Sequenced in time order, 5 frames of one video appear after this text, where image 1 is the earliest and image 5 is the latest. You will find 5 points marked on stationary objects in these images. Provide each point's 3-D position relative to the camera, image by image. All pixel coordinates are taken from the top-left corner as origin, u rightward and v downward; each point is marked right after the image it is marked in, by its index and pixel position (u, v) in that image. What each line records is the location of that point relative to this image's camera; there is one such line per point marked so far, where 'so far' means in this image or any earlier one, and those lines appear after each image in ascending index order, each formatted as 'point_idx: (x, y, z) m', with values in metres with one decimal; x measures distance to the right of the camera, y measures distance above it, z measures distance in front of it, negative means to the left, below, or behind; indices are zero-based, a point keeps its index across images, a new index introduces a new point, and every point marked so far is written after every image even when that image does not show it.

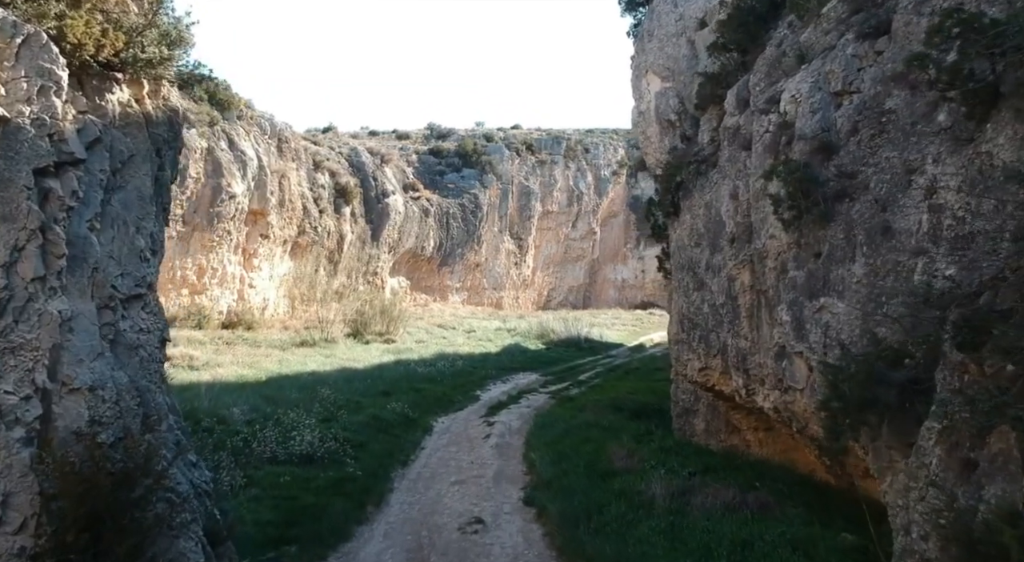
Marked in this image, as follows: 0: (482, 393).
0: (-0.7, -2.4, +16.8) m
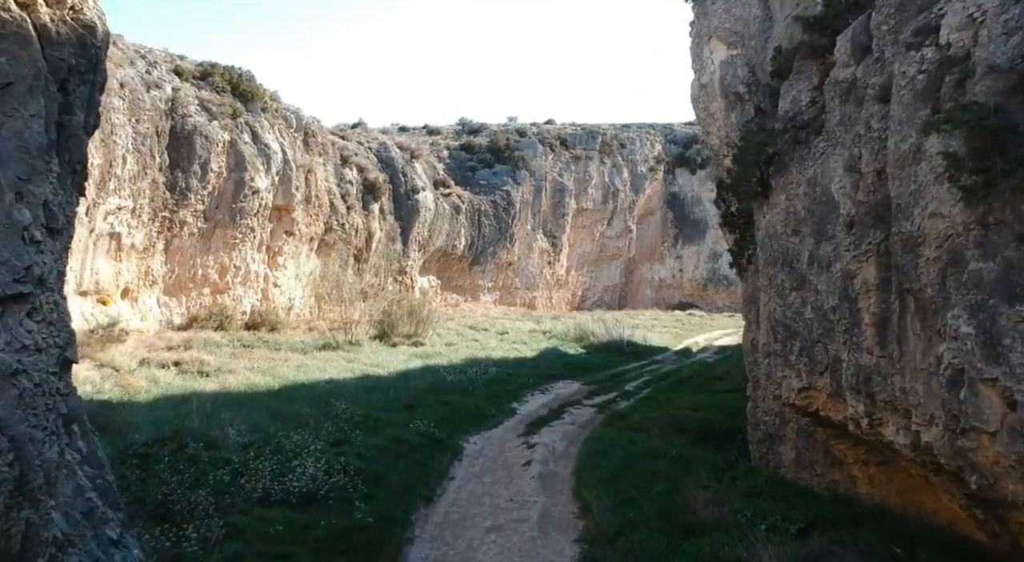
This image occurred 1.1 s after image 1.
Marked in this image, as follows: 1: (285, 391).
0: (+0.1, -2.4, +14.9) m
1: (-4.4, -2.1, +14.8) m
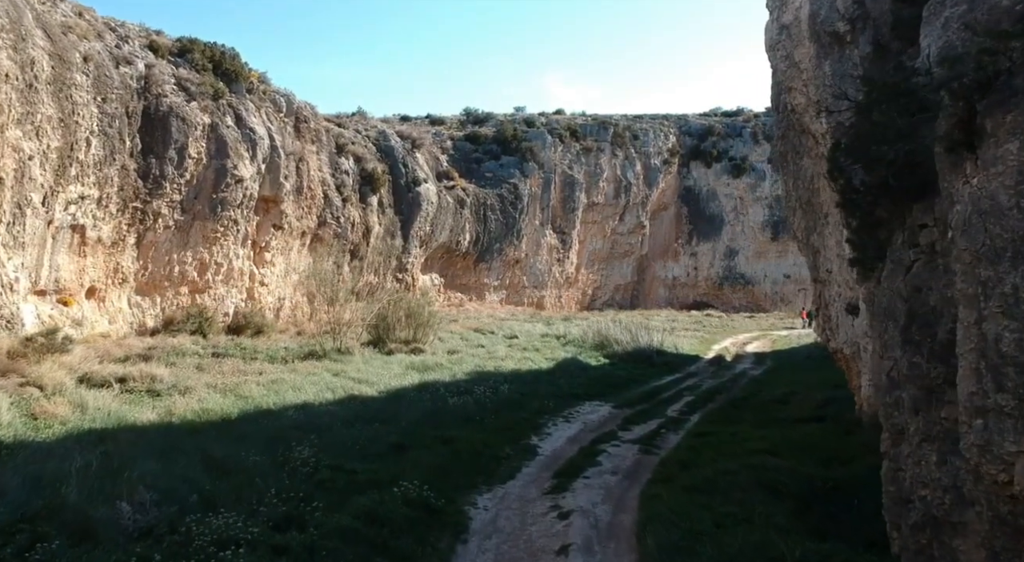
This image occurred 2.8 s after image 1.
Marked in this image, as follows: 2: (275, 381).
0: (+0.4, -2.4, +11.7) m
1: (-4.1, -2.1, +11.6) m
2: (-5.2, -2.2, +16.9) m
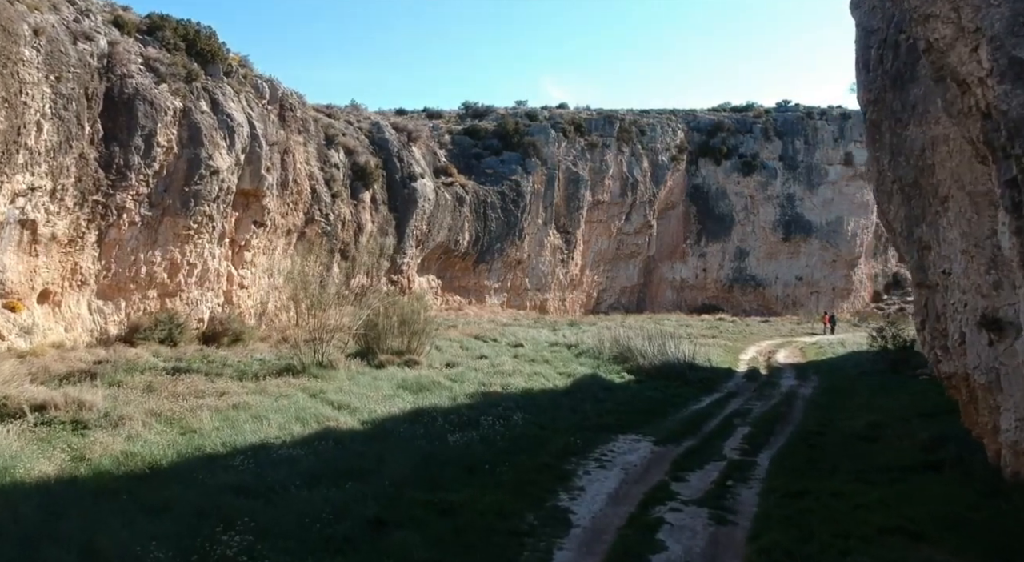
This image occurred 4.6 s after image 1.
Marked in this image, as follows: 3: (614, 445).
0: (+0.6, -2.5, +8.6) m
1: (-3.8, -2.2, +8.6) m
2: (-4.9, -2.2, +13.9) m
3: (+1.5, -2.5, +11.6) m
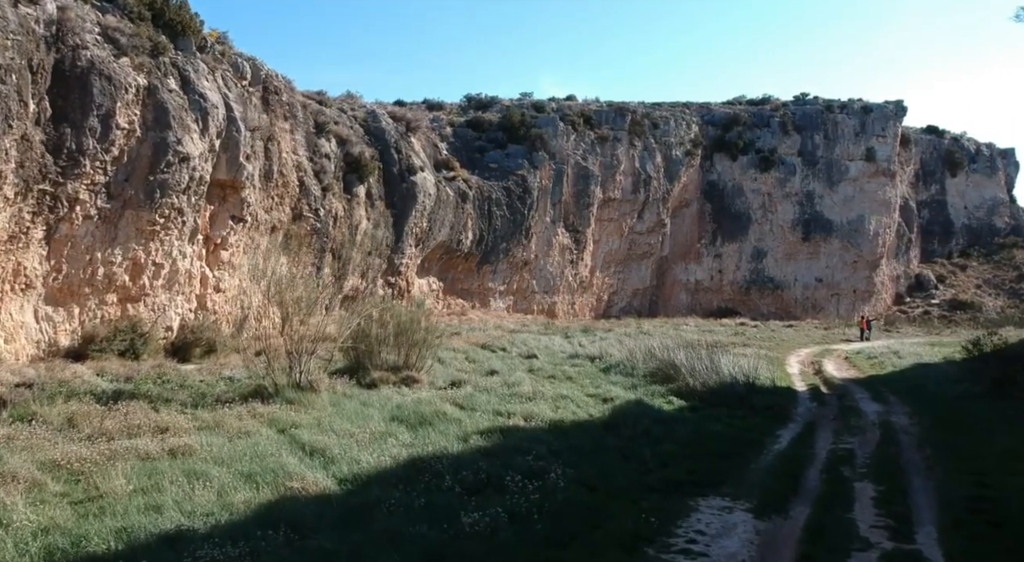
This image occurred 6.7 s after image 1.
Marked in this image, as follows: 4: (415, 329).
0: (+1.1, -2.5, +5.1) m
1: (-3.4, -2.2, +5.1) m
2: (-4.5, -2.3, +10.3) m
3: (+2.0, -2.5, +8.1) m
4: (-2.5, -1.2, +19.7) m
